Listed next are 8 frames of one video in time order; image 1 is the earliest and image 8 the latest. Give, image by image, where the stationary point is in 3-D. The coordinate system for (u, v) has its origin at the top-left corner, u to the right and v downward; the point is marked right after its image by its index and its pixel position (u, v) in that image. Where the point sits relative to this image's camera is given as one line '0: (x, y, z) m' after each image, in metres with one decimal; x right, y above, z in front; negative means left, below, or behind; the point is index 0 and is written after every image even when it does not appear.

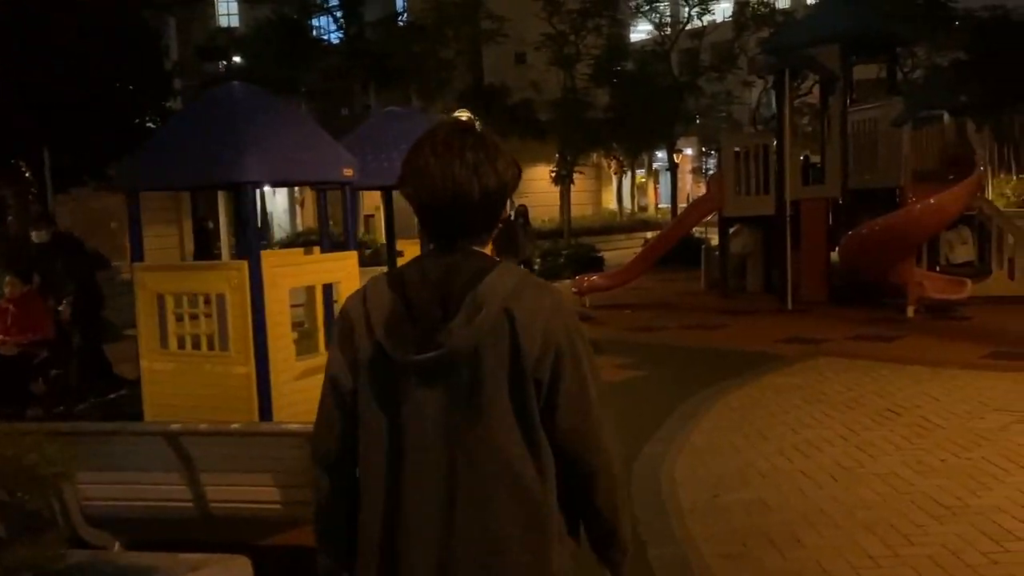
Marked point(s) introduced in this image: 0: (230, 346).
0: (-2.2, -0.5, +7.3) m
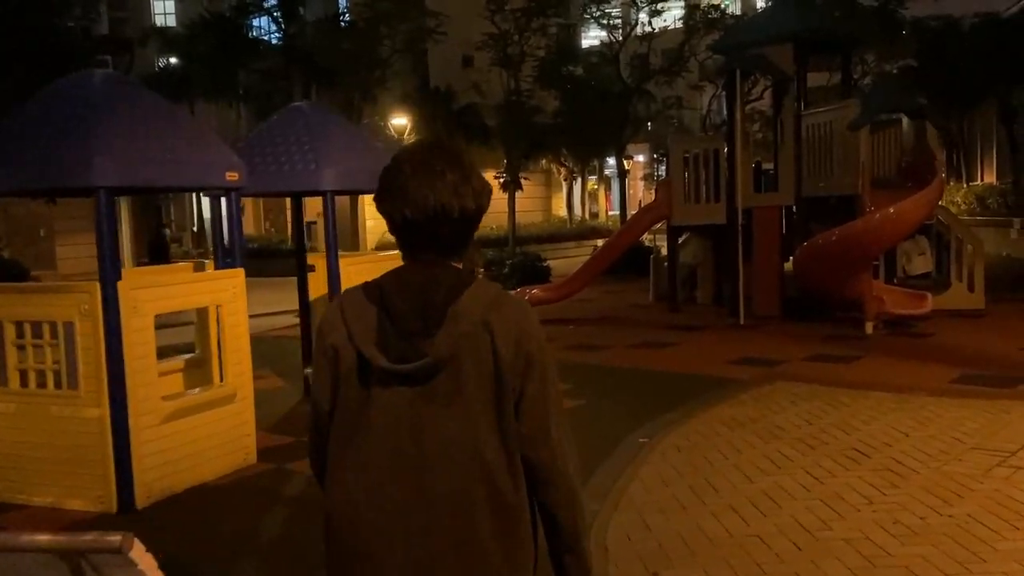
0: (-2.8, -0.6, +6.1) m
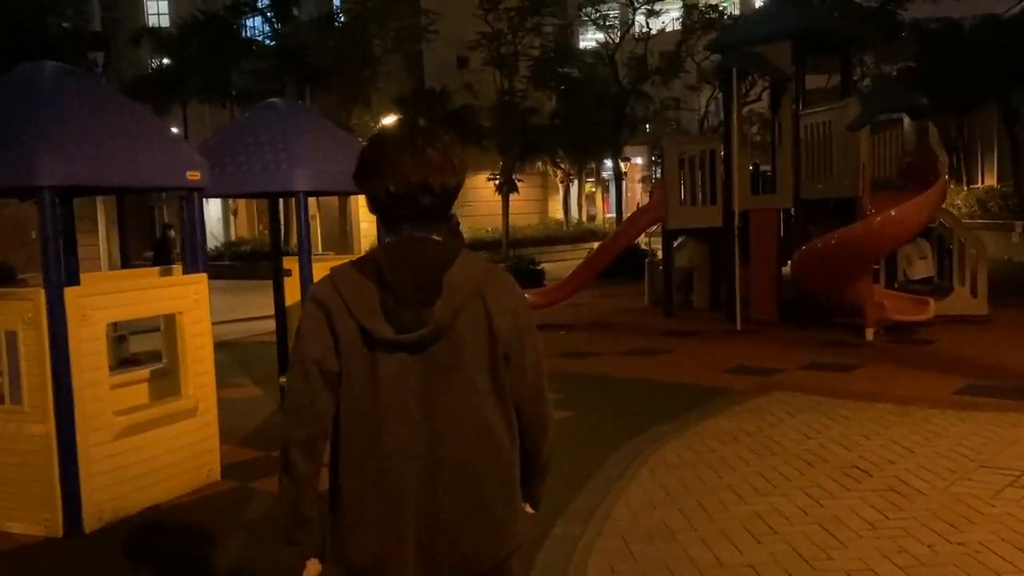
0: (-2.9, -0.7, +5.7) m
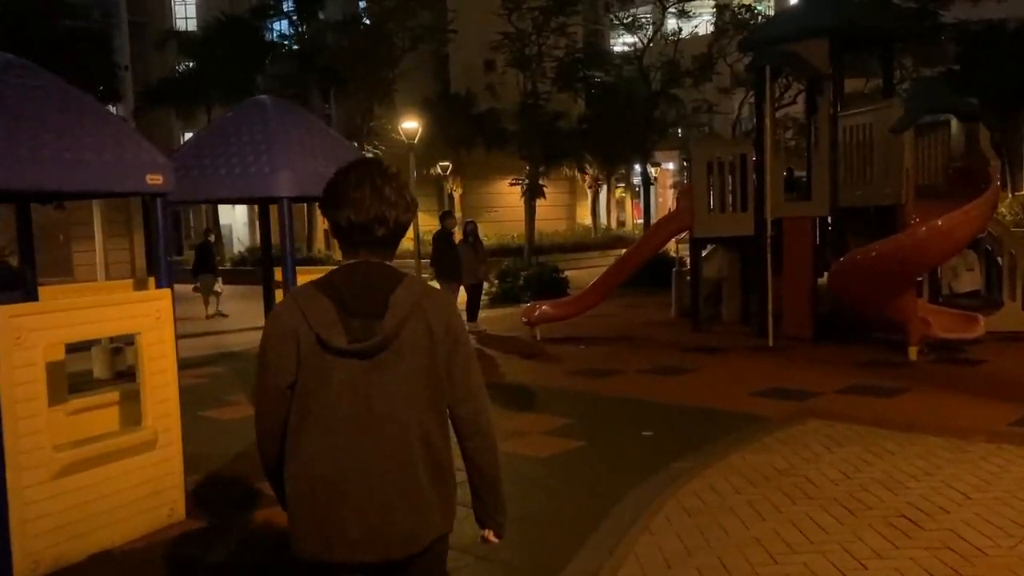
0: (-3.0, -0.8, +5.0) m
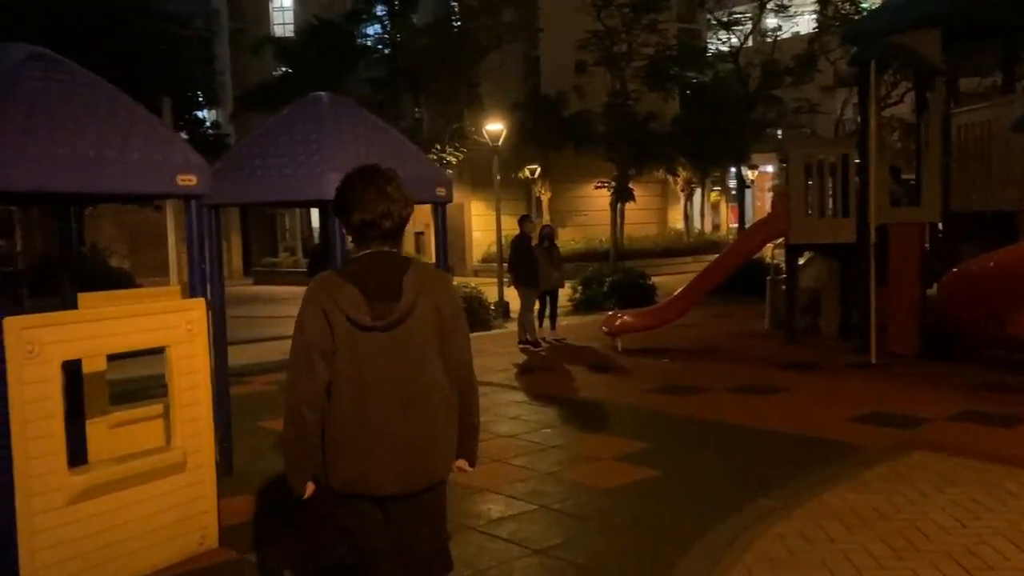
0: (-2.7, -0.8, +4.7) m
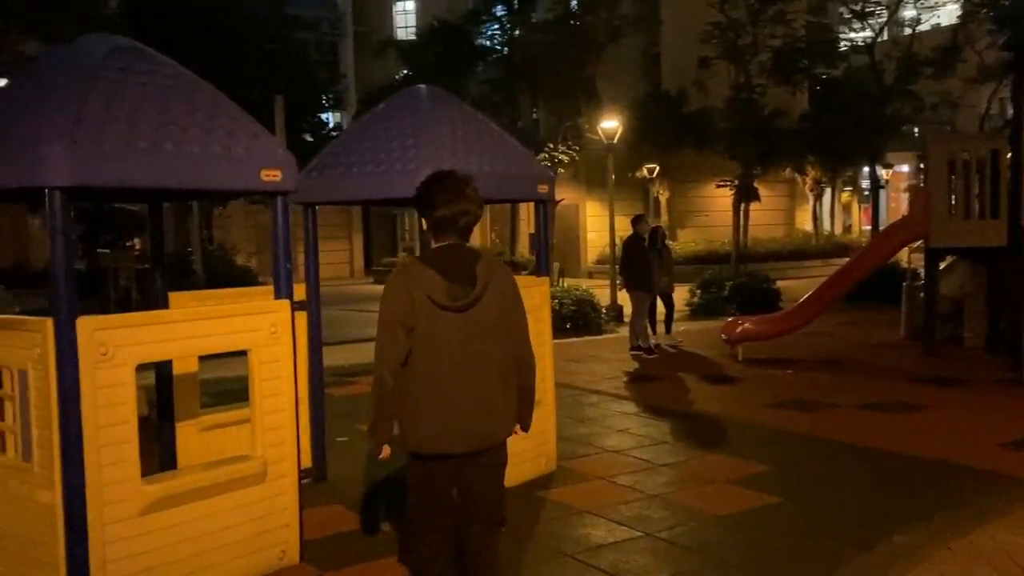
0: (-2.3, -0.8, +4.5) m
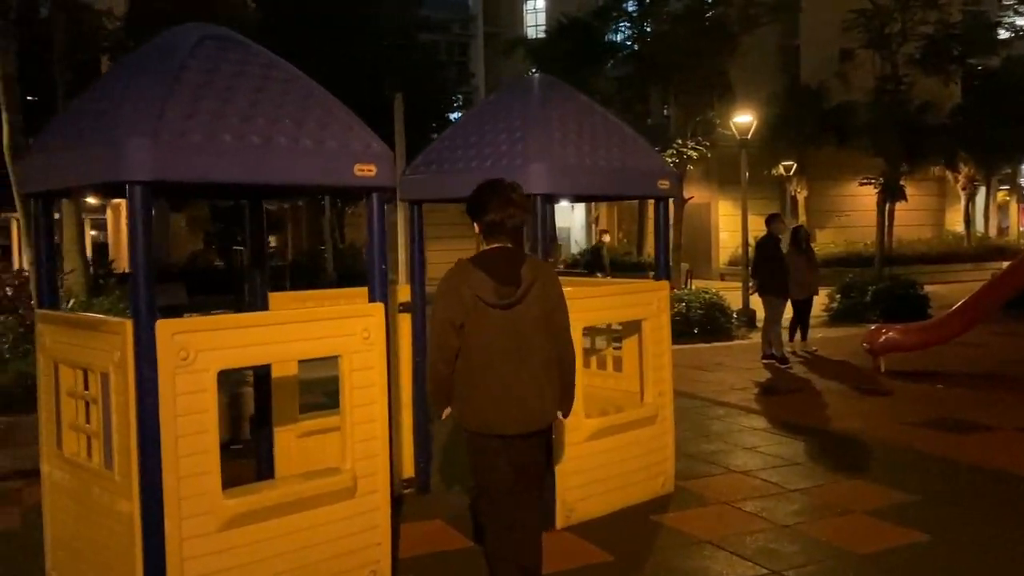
0: (-1.8, -0.8, +4.3) m
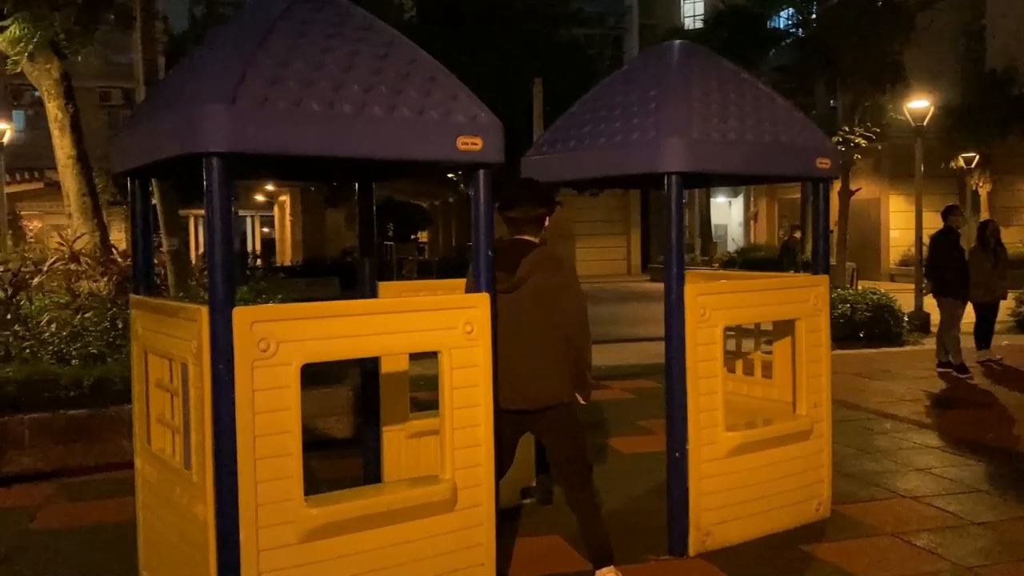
0: (-1.3, -0.7, +4.0) m
